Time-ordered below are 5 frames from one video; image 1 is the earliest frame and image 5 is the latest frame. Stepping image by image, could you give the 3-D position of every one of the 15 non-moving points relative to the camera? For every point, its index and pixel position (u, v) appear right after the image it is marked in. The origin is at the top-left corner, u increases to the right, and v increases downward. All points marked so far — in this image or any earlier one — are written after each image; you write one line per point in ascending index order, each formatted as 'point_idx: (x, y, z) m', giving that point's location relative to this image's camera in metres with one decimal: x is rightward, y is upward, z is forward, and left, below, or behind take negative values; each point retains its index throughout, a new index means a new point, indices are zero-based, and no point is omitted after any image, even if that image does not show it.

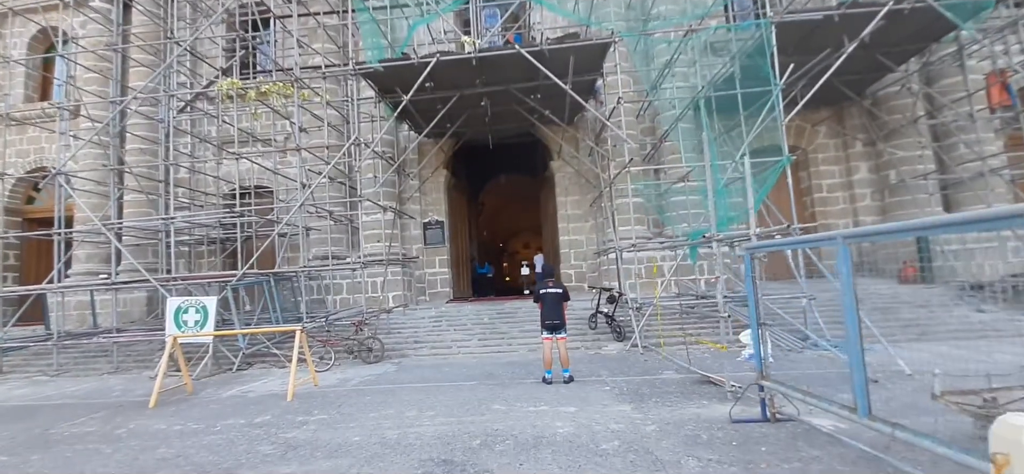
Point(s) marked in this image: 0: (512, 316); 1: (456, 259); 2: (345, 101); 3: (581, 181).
0: (0.0, -1.8, +11.0) m
1: (-1.7, -0.7, +15.0) m
2: (-4.2, +3.4, +12.3) m
3: (+1.9, +1.6, +13.8) m
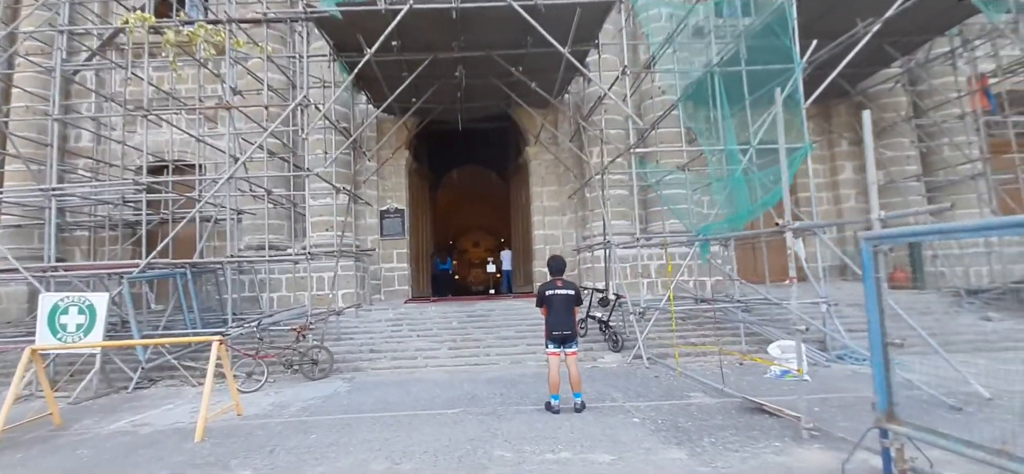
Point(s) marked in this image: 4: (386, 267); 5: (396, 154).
0: (-0.5, -1.6, +9.5) m
1: (-2.6, -0.5, +13.3) m
2: (-4.7, +3.7, +10.3) m
3: (+1.2, +1.7, +12.5) m
4: (-3.1, -0.7, +12.0) m
5: (-2.9, +2.1, +12.4) m
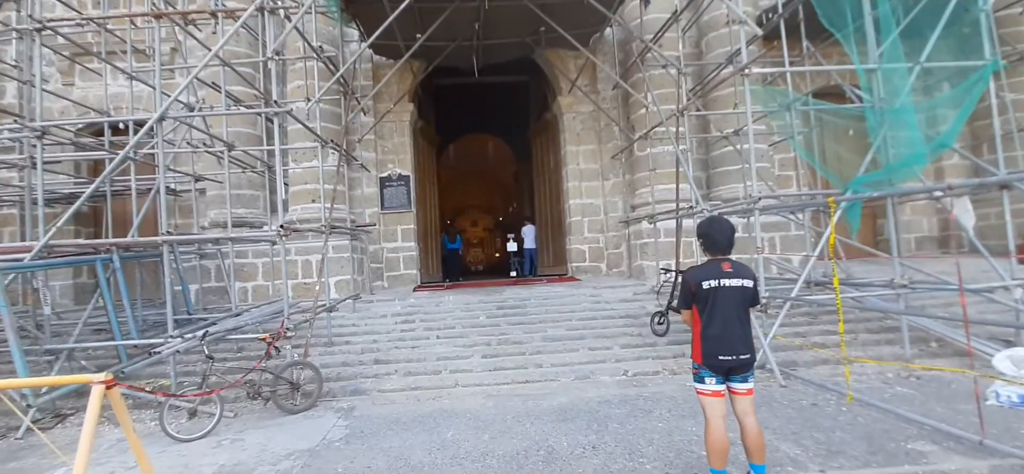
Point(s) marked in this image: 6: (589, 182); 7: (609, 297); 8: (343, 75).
0: (+0.2, -1.1, +7.2) m
1: (-2.0, +0.1, +11.0) m
2: (-4.1, +4.2, +7.8) m
3: (+1.8, +2.4, +10.1) m
4: (-2.5, -0.2, +9.7) m
5: (-2.3, +2.6, +10.0) m
6: (+1.6, +1.1, +10.1) m
7: (+1.5, -1.0, +7.8) m
8: (-3.0, +2.9, +8.7) m
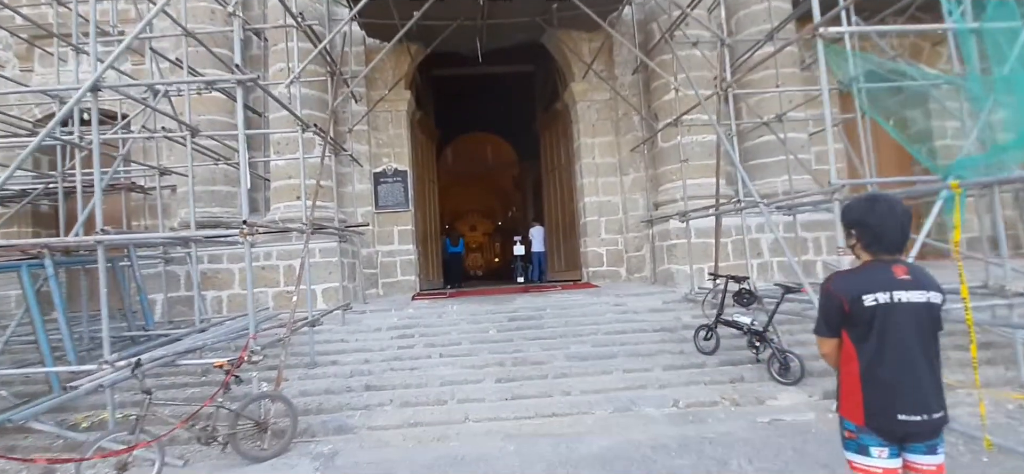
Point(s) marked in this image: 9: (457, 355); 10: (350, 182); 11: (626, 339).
0: (+0.3, -1.1, +6.2) m
1: (-1.8, +0.1, +10.0) m
2: (-3.9, +4.1, +6.9) m
3: (+2.0, +2.3, +9.2) m
4: (-2.3, -0.2, +8.7) m
5: (-2.2, +2.6, +9.0) m
6: (+1.8, +1.1, +9.1) m
7: (+1.7, -1.0, +6.8) m
8: (-2.8, +2.8, +7.7) m
9: (-0.6, -1.3, +5.4) m
10: (-2.8, +1.0, +8.6) m
11: (+1.3, -1.2, +5.7) m
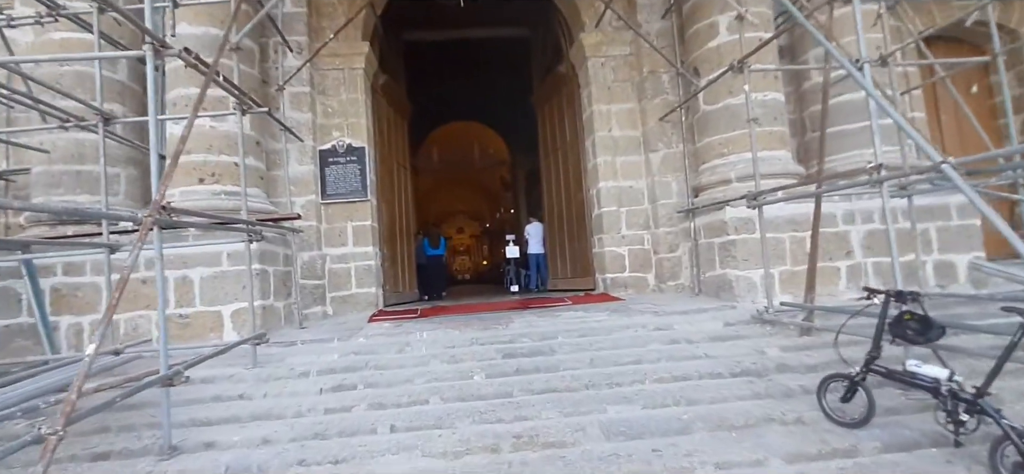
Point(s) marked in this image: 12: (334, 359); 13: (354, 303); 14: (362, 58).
0: (+0.3, -1.1, +4.0) m
1: (-1.9, +0.1, +7.7) m
2: (-4.0, +4.1, +4.6) m
3: (+1.8, +2.4, +7.0) m
4: (-2.4, -0.2, +6.4) m
5: (-2.3, +2.6, +6.8) m
6: (+1.6, +1.2, +7.0) m
7: (+1.7, -0.9, +4.6) m
8: (-2.9, +2.9, +5.4) m
9: (-0.6, -1.2, +3.2) m
10: (-2.9, +1.0, +6.3) m
11: (+1.3, -1.1, +3.5) m
12: (-1.6, -1.1, +4.4) m
13: (-2.1, -0.9, +6.5) m
14: (-2.1, +2.5, +6.8) m
